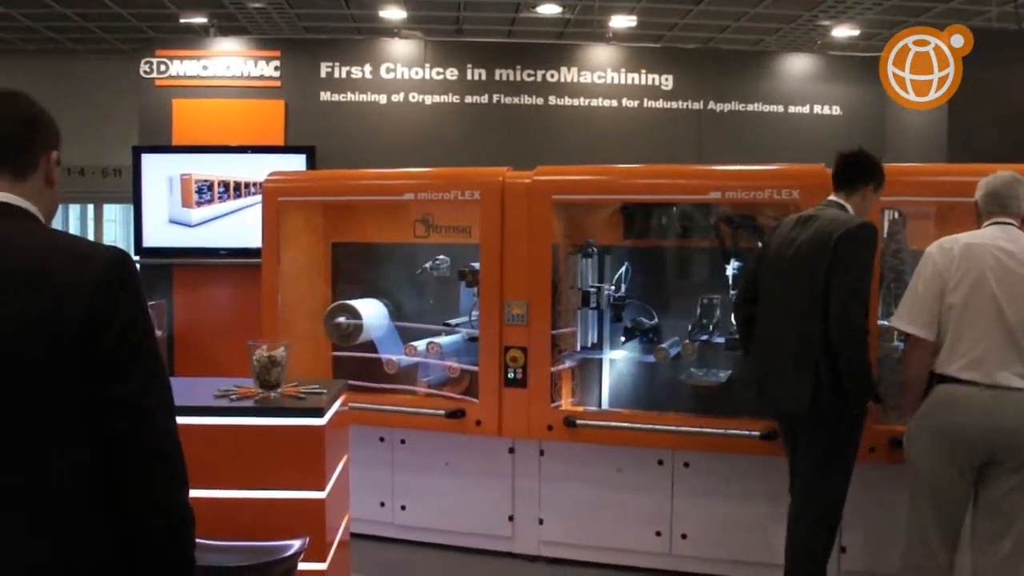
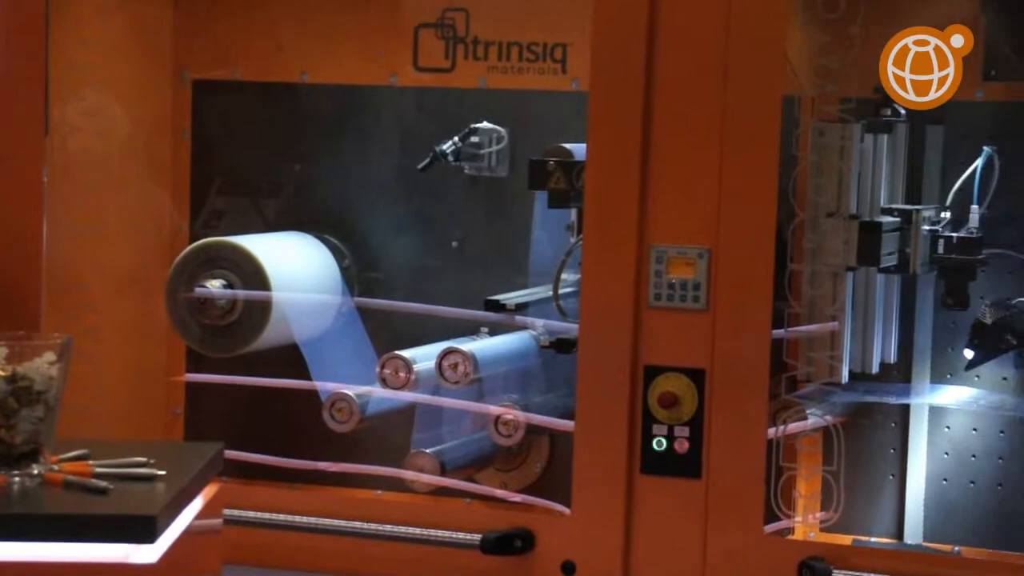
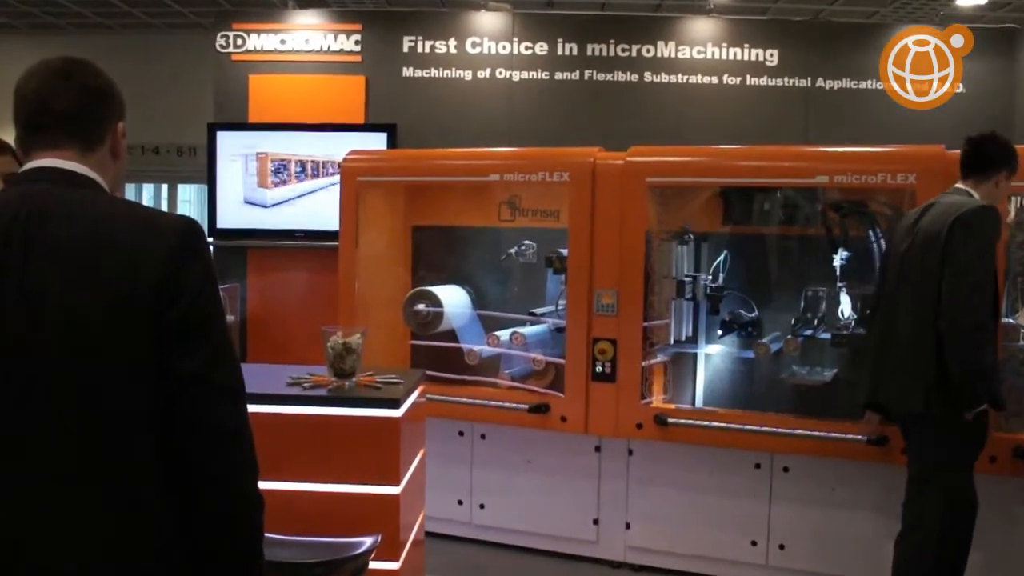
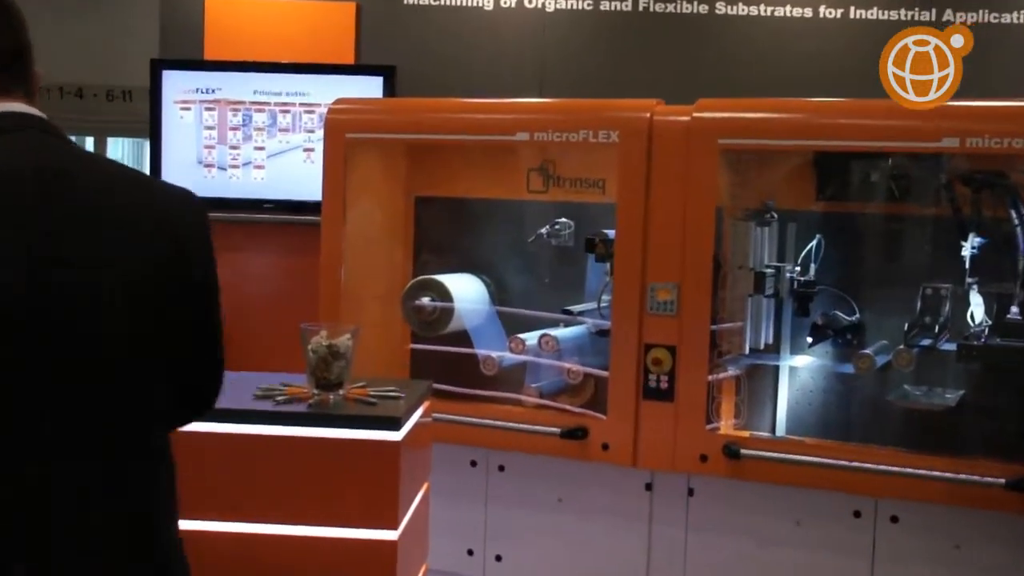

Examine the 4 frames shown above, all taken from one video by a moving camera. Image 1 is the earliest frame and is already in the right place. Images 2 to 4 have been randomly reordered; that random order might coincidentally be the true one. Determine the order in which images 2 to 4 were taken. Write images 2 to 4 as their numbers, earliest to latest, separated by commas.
3, 4, 2
